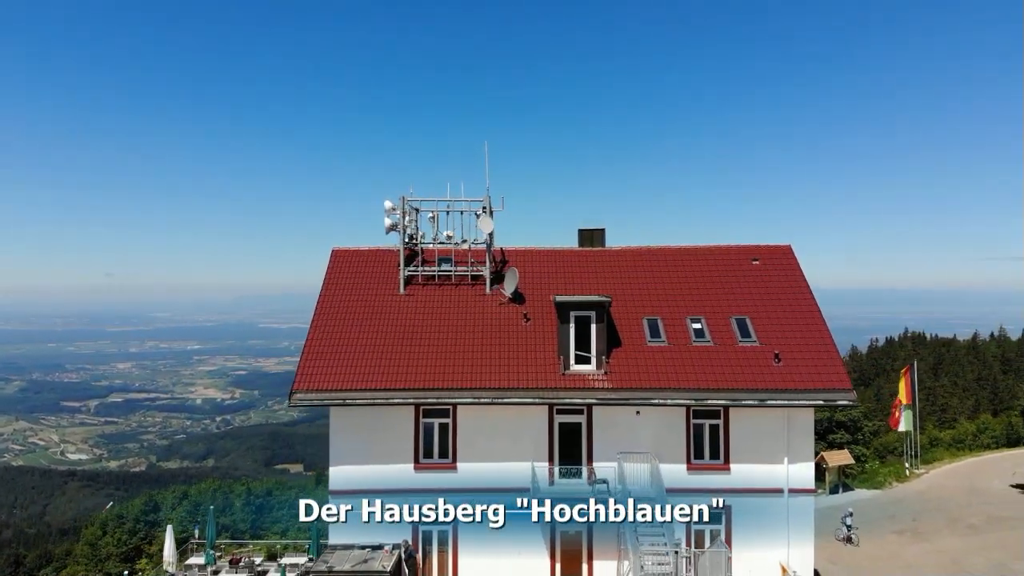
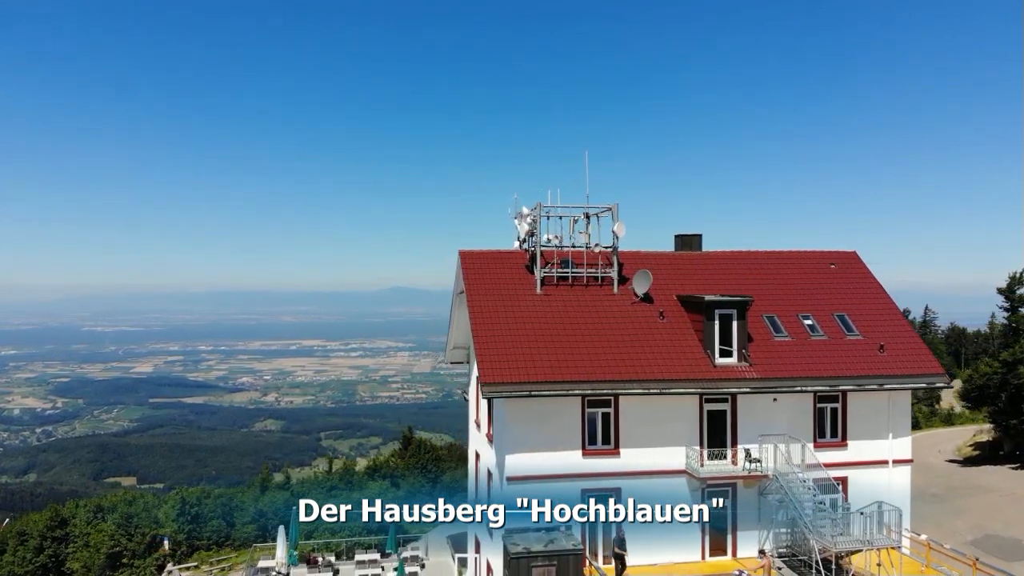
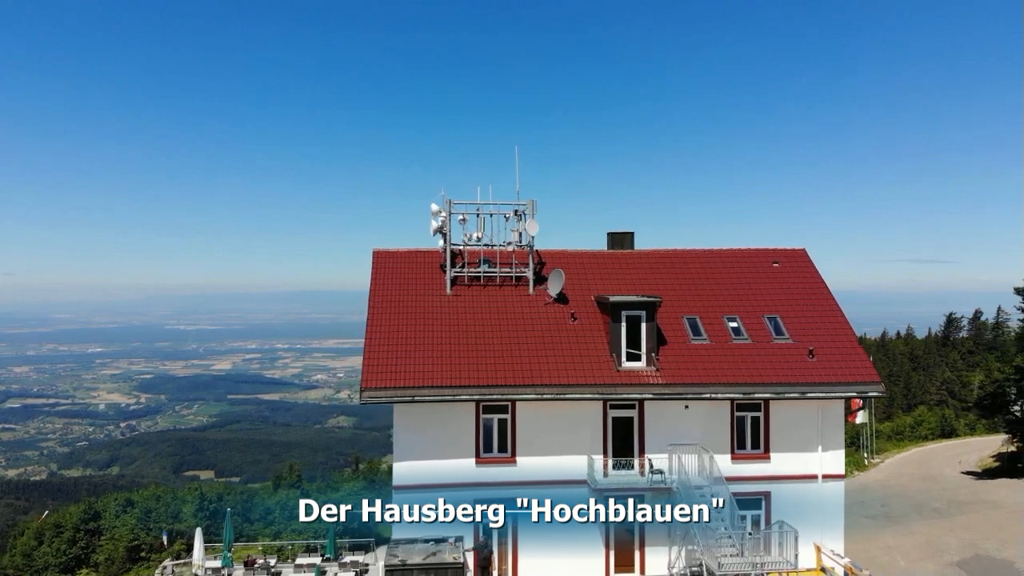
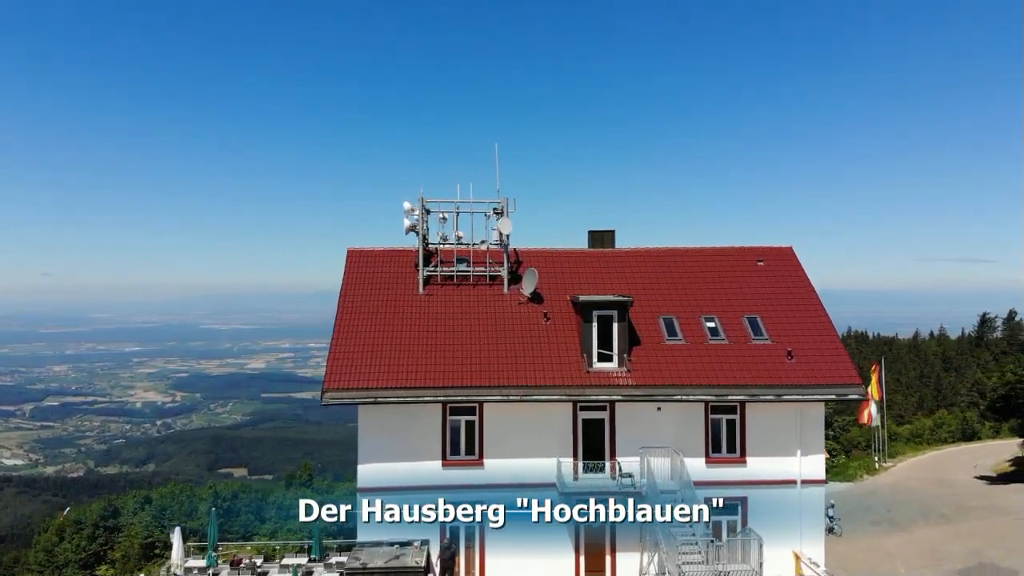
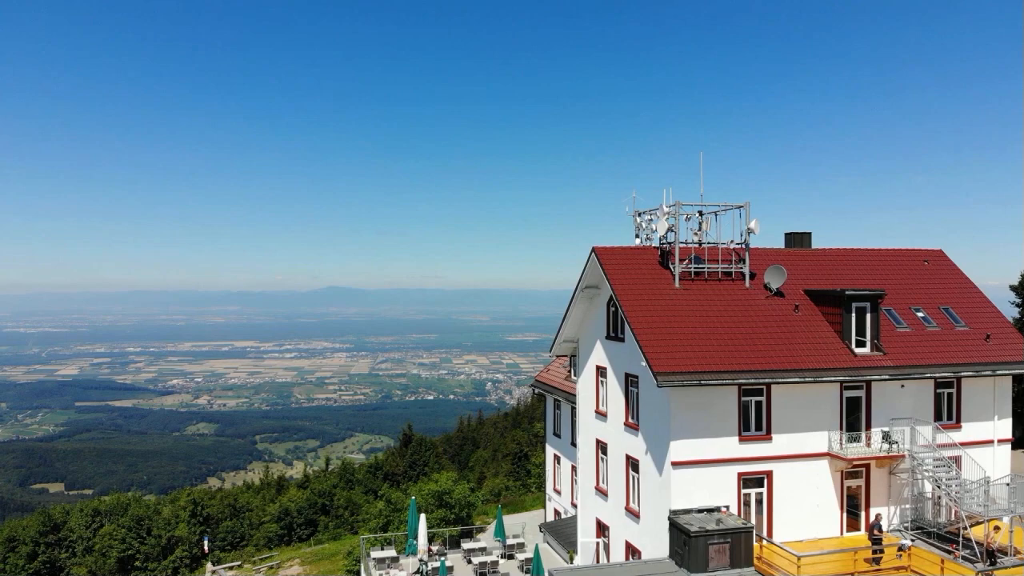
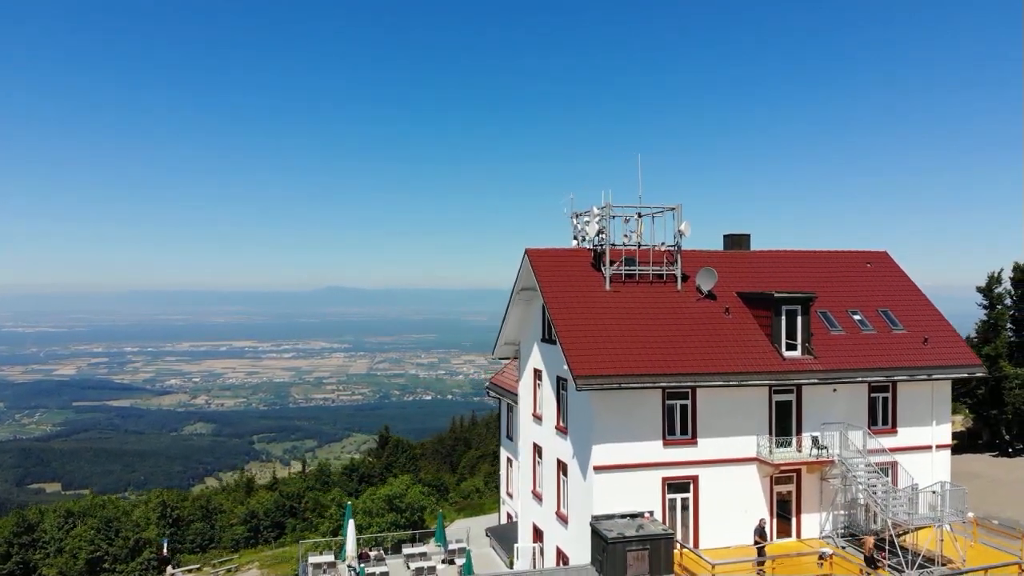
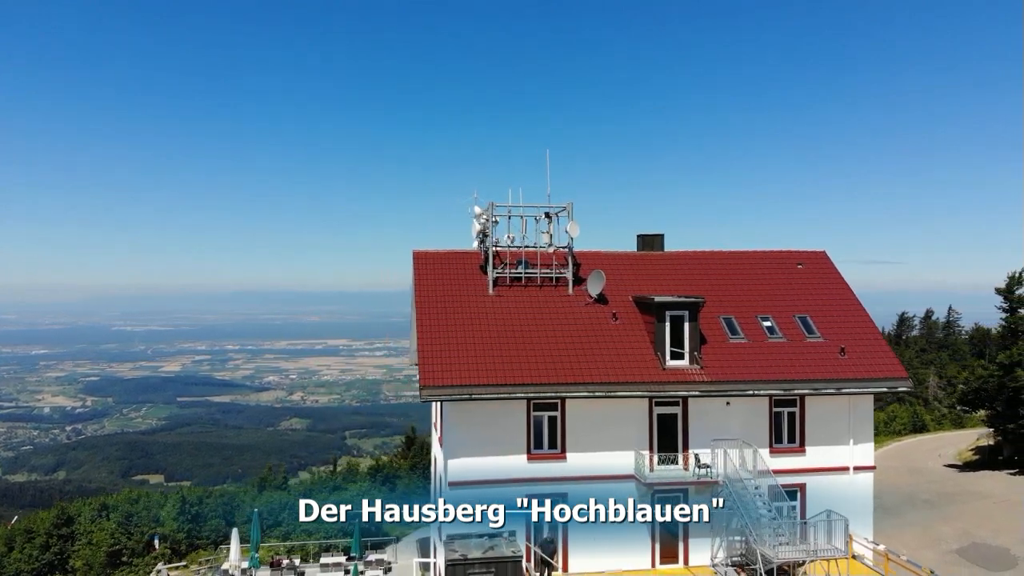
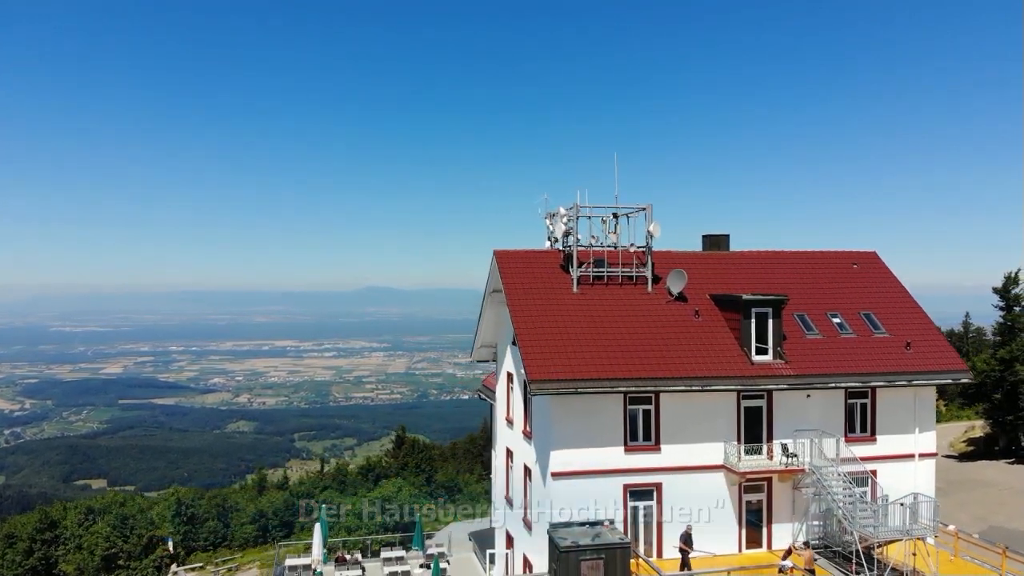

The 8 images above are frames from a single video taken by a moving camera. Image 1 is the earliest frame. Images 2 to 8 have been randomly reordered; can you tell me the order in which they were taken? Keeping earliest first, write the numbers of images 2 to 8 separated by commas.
4, 3, 7, 2, 8, 6, 5
